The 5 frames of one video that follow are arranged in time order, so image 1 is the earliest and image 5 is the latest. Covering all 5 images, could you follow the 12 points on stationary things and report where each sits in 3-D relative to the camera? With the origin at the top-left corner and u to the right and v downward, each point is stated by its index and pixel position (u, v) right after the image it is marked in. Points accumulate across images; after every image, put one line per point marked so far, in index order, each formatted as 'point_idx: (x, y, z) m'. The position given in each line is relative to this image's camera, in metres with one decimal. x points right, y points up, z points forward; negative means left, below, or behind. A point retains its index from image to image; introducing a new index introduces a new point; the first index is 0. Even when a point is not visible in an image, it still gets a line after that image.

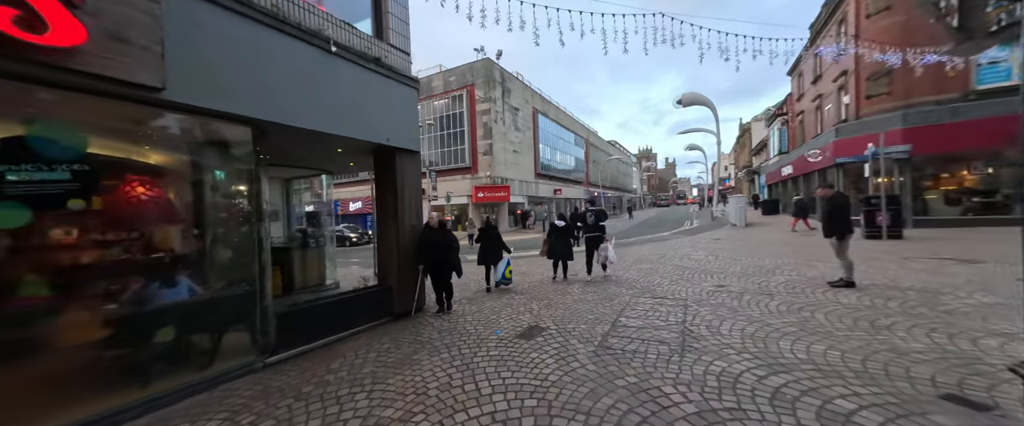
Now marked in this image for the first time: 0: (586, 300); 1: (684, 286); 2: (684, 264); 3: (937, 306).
0: (+1.2, -1.4, +5.2) m
1: (+3.0, -1.3, +5.8) m
2: (+4.3, -1.3, +8.2) m
3: (+5.3, -1.2, +4.0) m
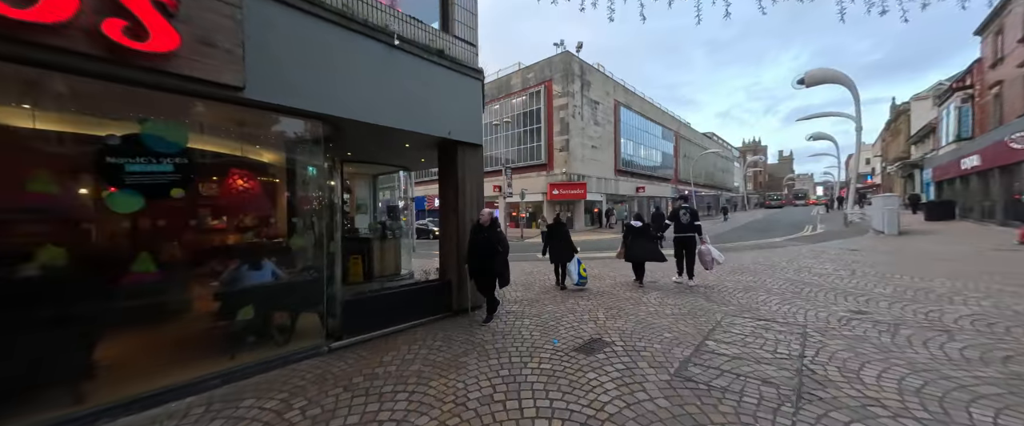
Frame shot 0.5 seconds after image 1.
0: (+2.1, -1.4, +4.4) m
1: (+4.0, -1.4, +4.6) m
2: (+5.8, -1.3, +6.6) m
3: (+5.8, -1.2, +2.3) m
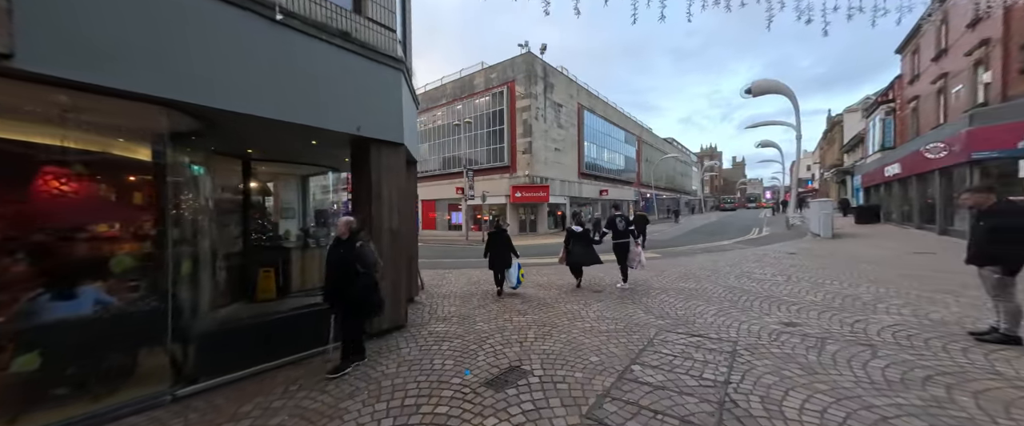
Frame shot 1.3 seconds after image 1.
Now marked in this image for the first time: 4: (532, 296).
0: (+1.2, -1.5, +4.1) m
1: (+3.1, -1.5, +4.5) m
2: (+4.6, -1.5, +6.6) m
3: (+5.0, -1.3, +2.3) m
4: (+0.4, -1.6, +6.4) m
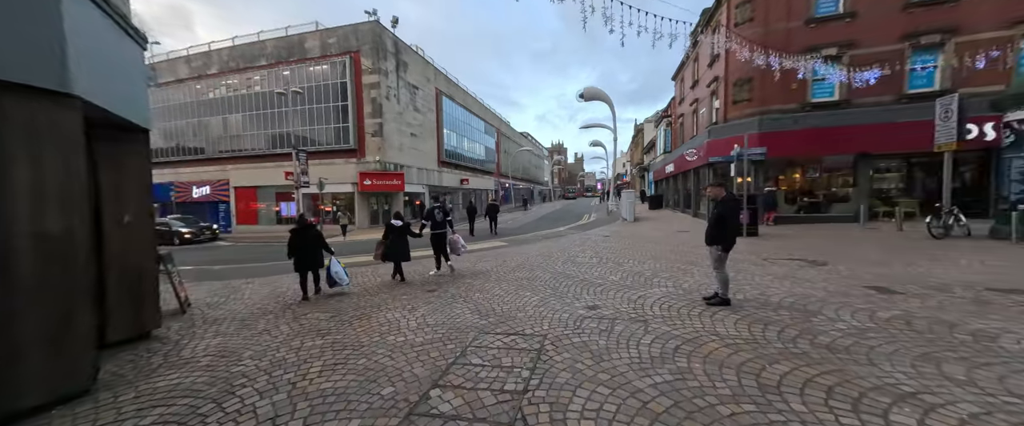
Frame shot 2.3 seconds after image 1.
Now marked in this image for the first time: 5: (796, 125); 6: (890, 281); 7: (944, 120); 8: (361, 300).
0: (-1.1, -1.5, +3.6) m
1: (+0.5, -1.4, +4.6) m
2: (+1.1, -1.3, +7.2) m
3: (+3.2, -1.3, +3.4) m
4: (-2.7, -1.5, +5.4) m
5: (+11.8, +3.6, +13.6) m
6: (+6.0, -1.1, +5.2) m
7: (+12.0, +2.6, +9.1) m
8: (-2.6, -1.5, +5.6) m
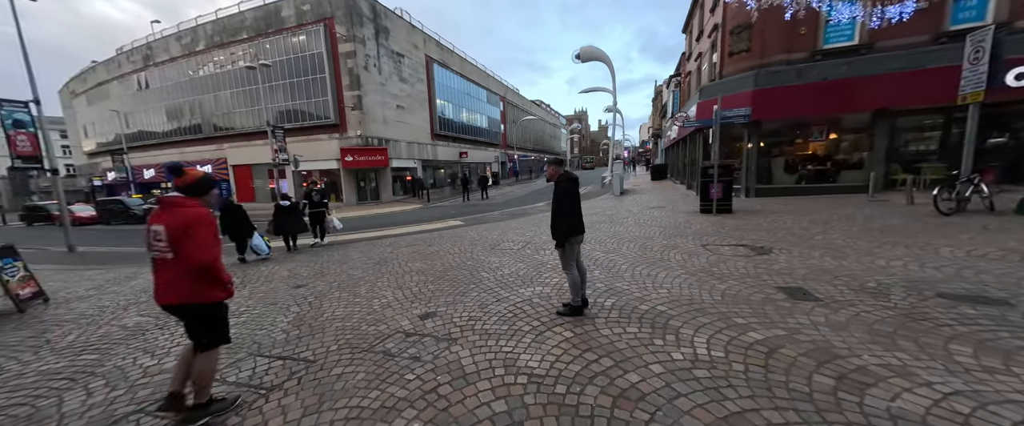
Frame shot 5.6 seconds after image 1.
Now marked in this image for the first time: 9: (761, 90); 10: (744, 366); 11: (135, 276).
0: (-3.3, -1.5, +3.0) m
1: (-1.7, -1.3, +3.9) m
2: (-0.9, -0.9, +6.4) m
3: (+0.9, -1.2, +2.5) m
4: (-4.8, -1.4, +4.9) m
5: (+10.2, +4.7, +11.5) m
6: (+3.8, -0.8, +4.0) m
7: (+10.0, +3.3, +7.1) m
8: (-4.7, -1.3, +5.2) m
9: (+9.2, +4.5, +11.9) m
10: (+1.8, -1.2, +2.5) m
11: (-8.1, -1.3, +7.0) m
